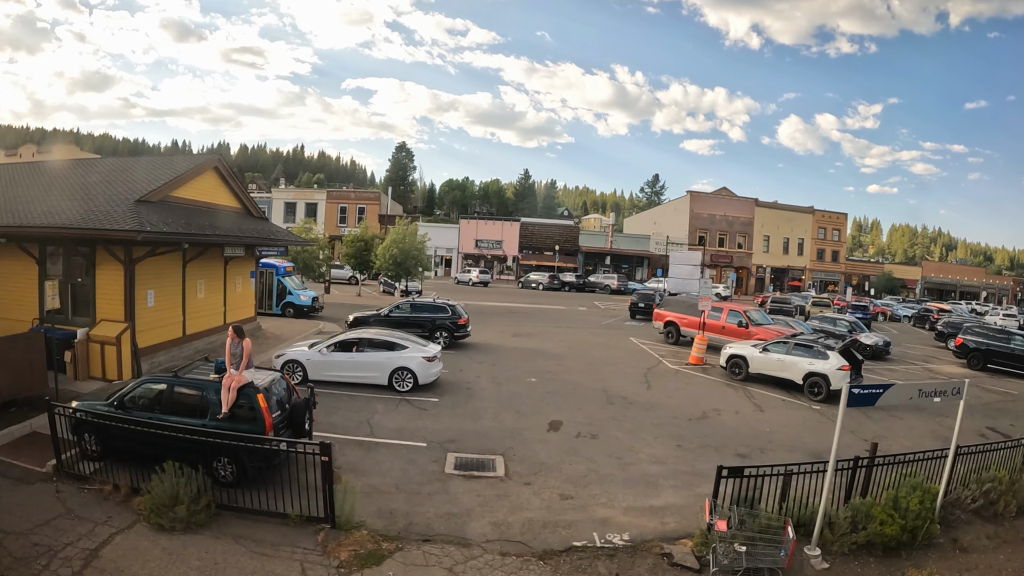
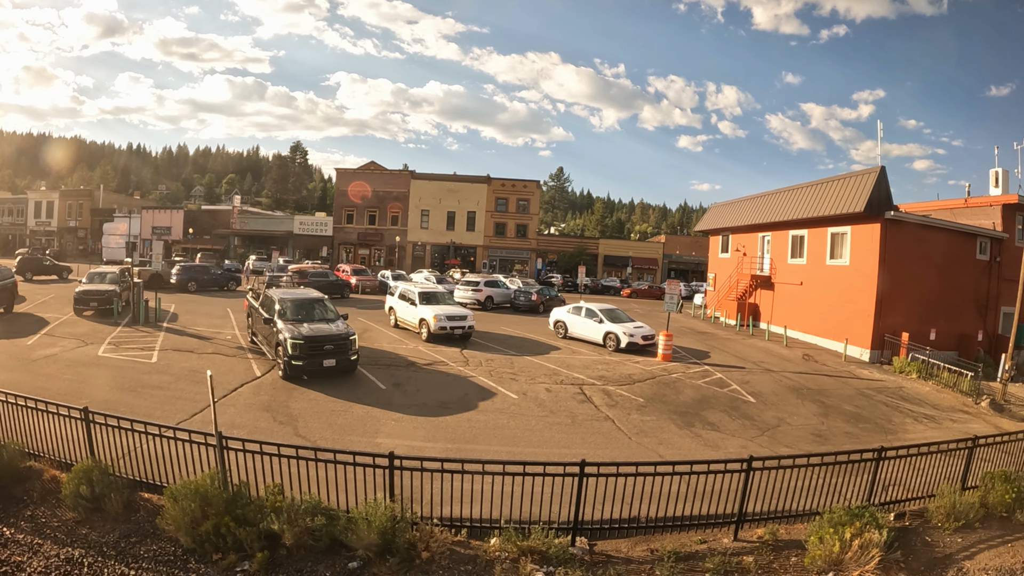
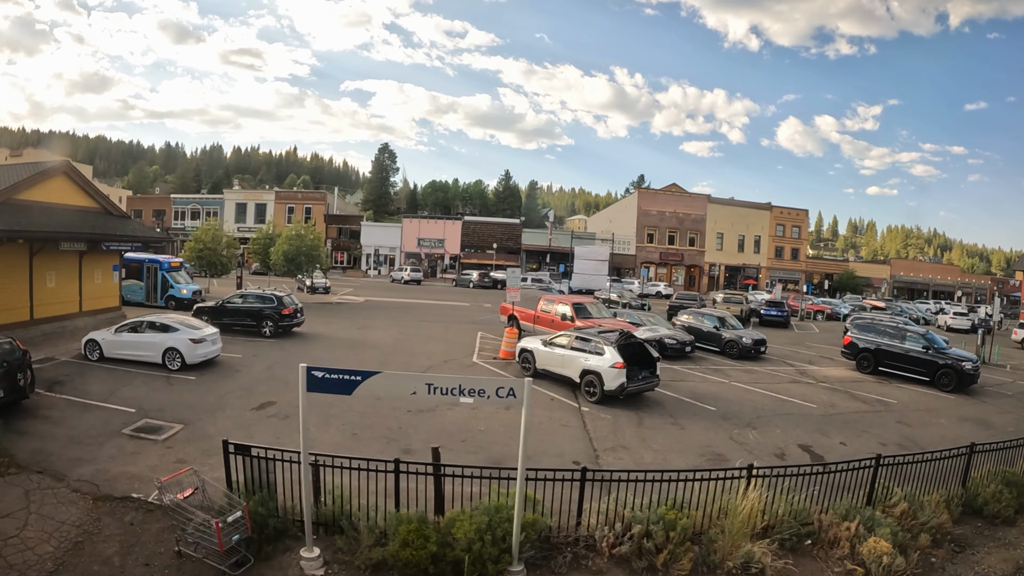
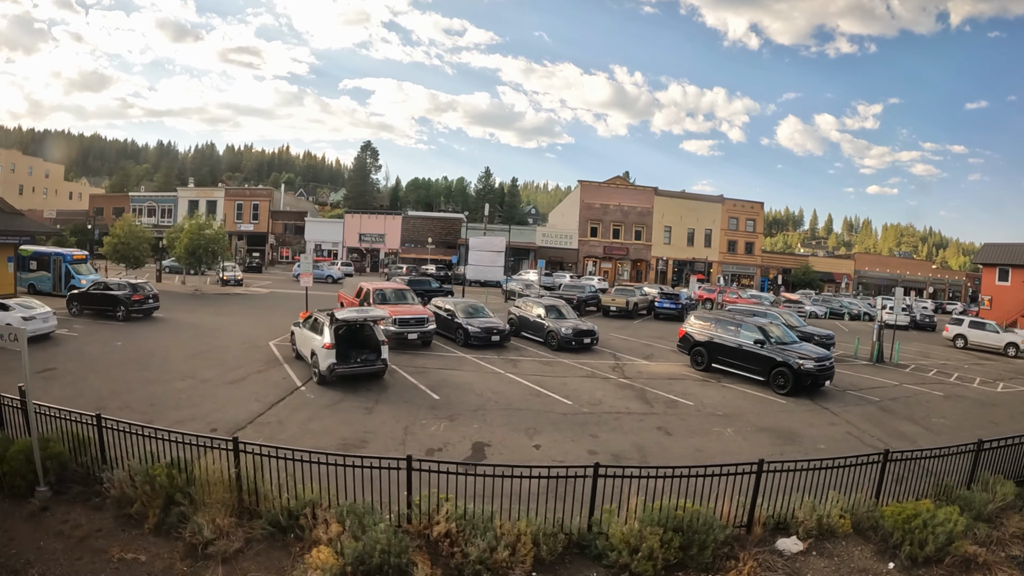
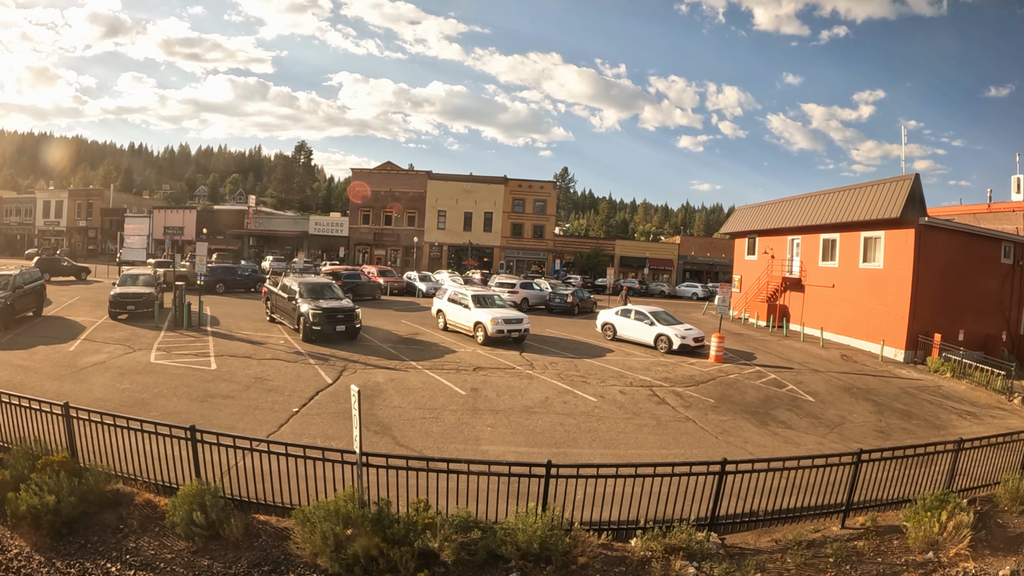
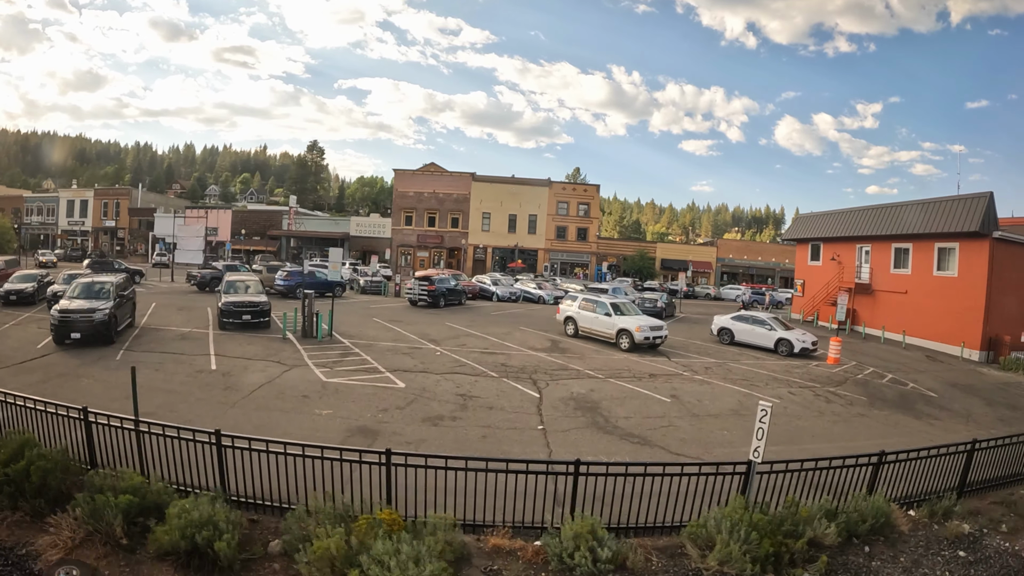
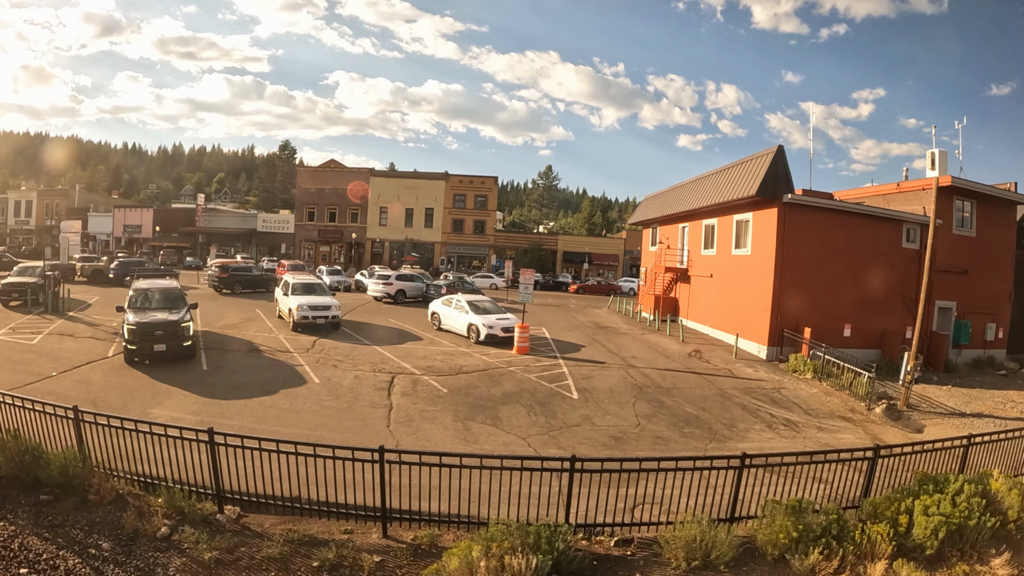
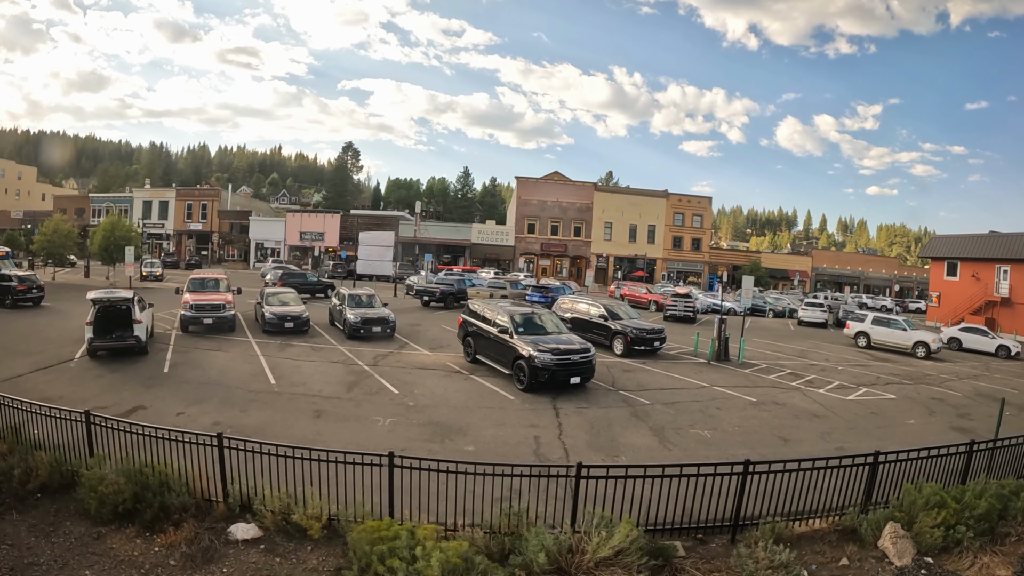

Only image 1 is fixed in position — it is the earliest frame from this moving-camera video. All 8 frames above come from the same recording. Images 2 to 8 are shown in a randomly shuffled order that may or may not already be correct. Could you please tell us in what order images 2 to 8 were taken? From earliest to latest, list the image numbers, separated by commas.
3, 4, 8, 6, 5, 2, 7
